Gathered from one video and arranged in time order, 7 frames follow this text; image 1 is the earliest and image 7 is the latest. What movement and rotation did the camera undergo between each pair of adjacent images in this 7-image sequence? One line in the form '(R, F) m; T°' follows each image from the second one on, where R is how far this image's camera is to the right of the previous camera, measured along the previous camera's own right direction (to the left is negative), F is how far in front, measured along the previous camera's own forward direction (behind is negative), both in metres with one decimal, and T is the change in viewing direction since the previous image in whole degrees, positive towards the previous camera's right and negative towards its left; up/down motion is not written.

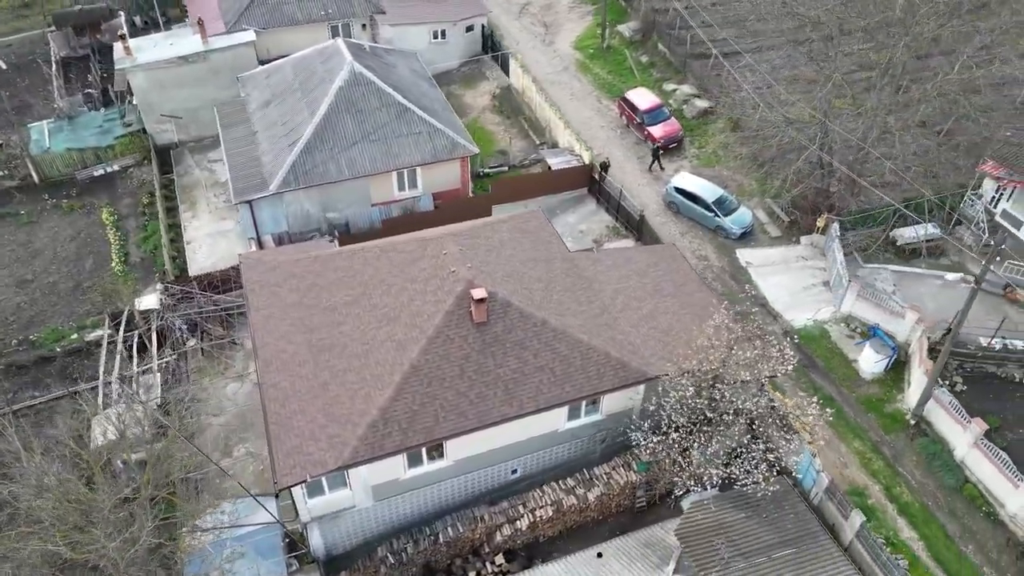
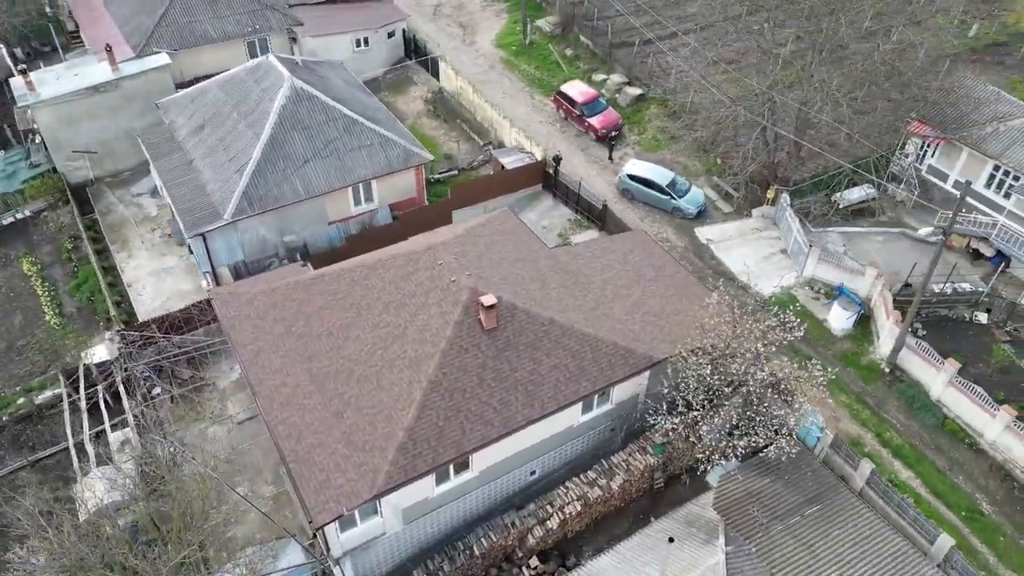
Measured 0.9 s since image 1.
(-2.9, +0.3) m; +8°
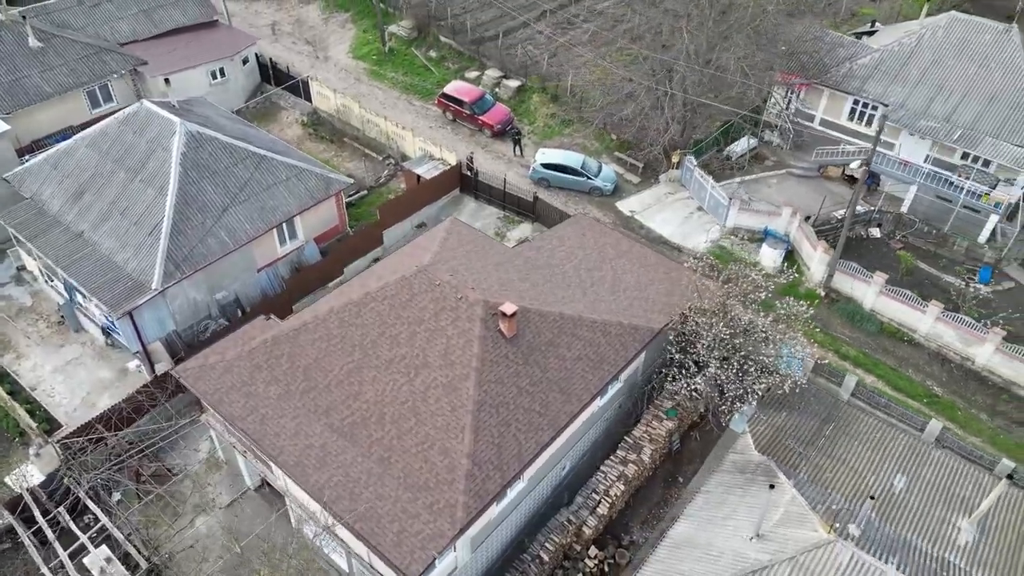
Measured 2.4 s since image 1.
(-5.1, +0.7) m; +14°
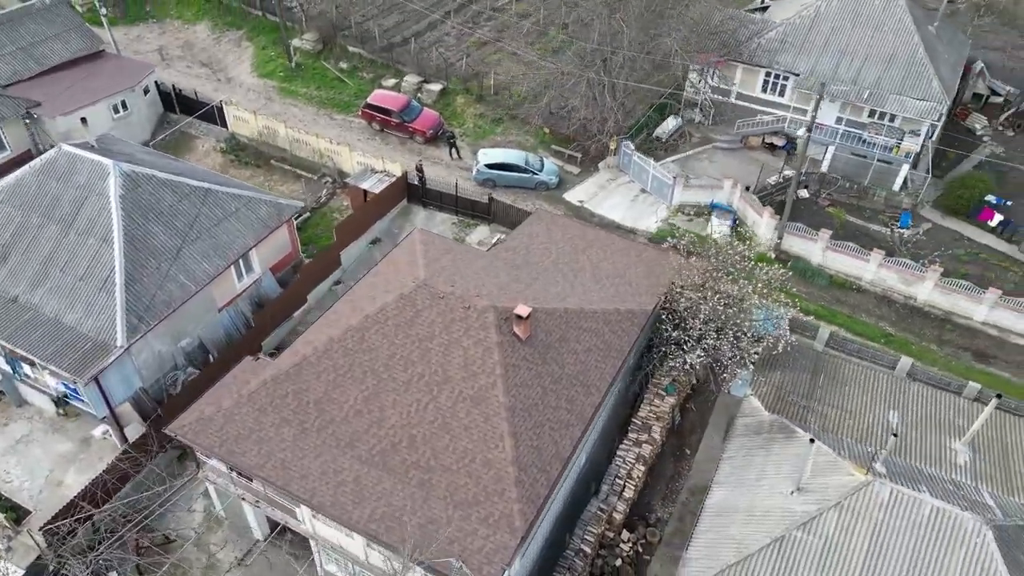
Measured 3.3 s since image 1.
(-3.3, +0.3) m; +9°
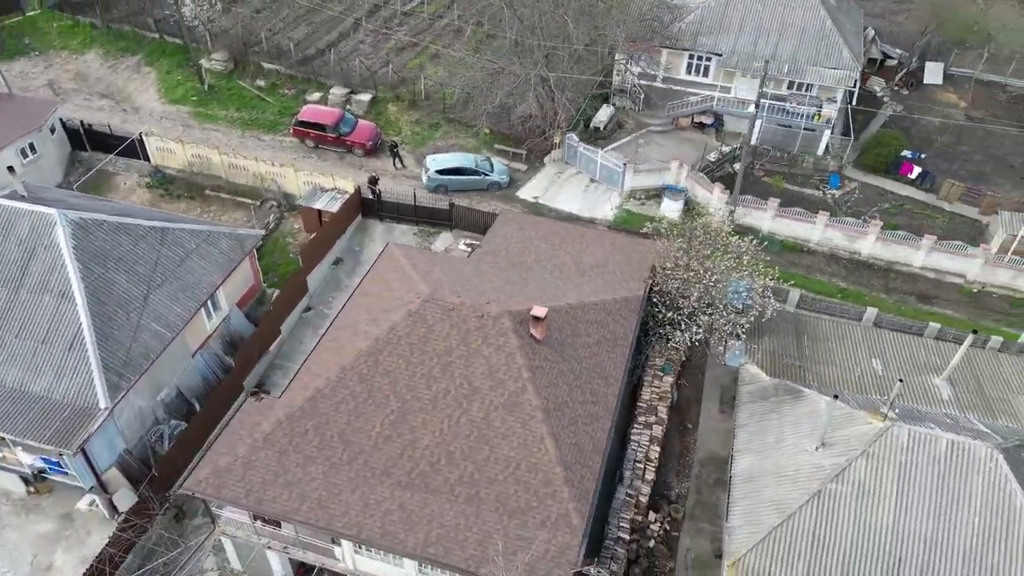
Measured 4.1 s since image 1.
(-3.2, +0.3) m; +9°
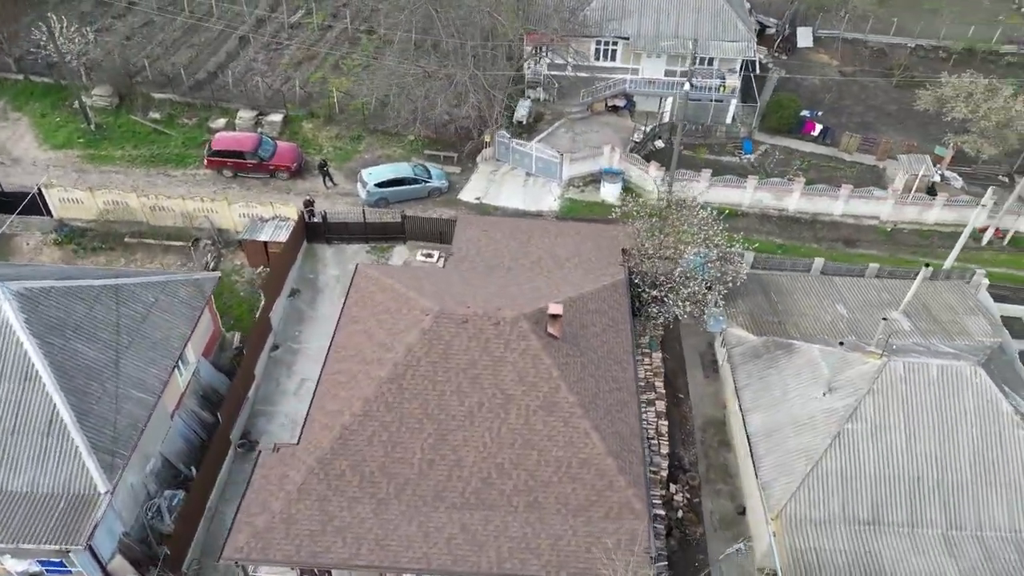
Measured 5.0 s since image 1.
(-3.8, +0.4) m; +10°
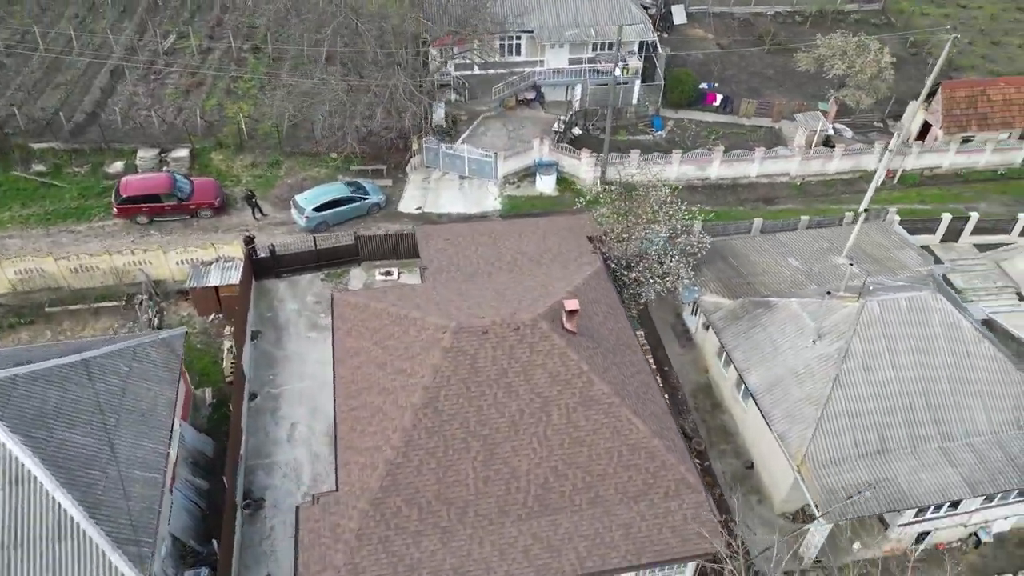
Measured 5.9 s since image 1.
(-3.9, +0.5) m; +11°
